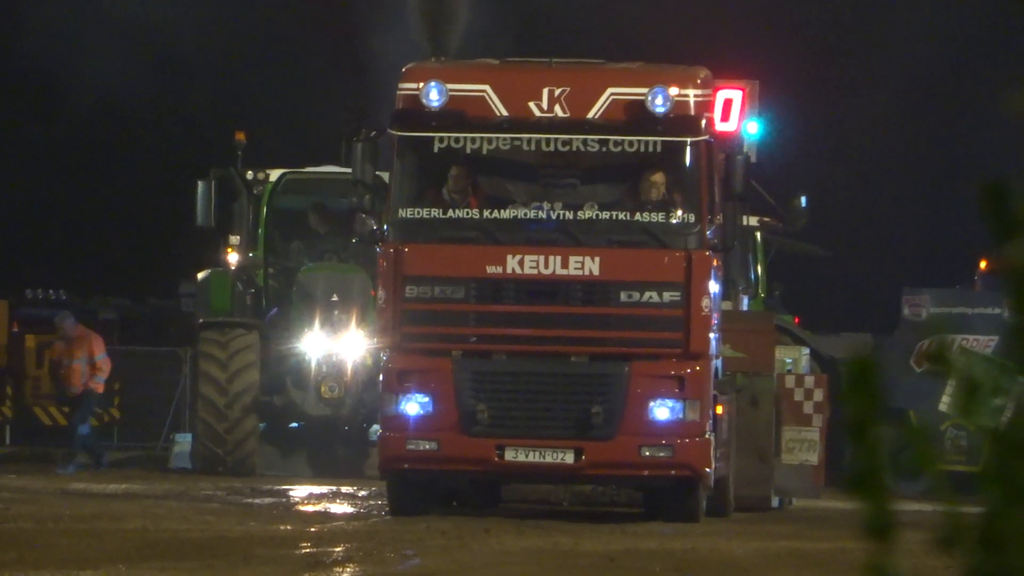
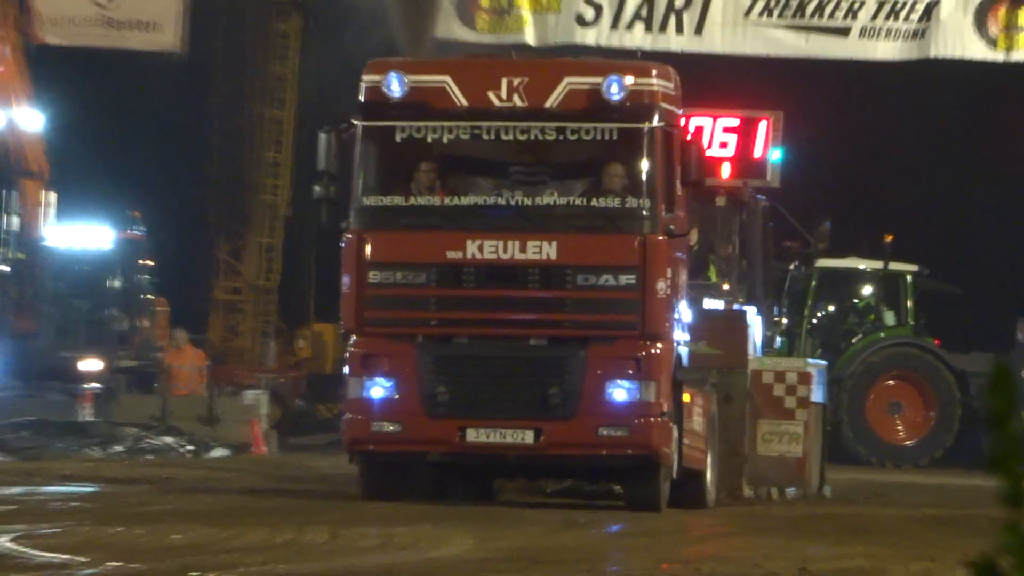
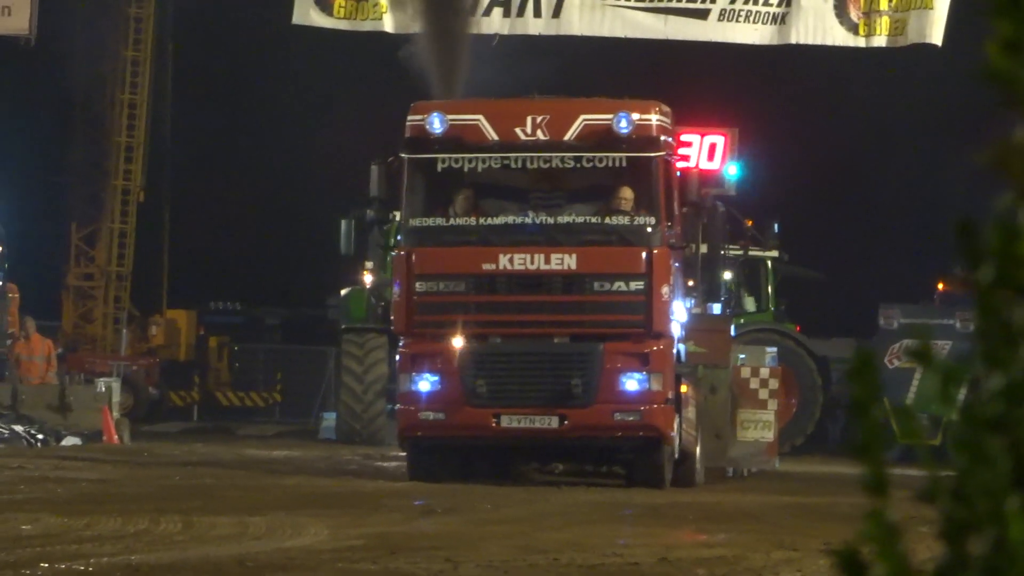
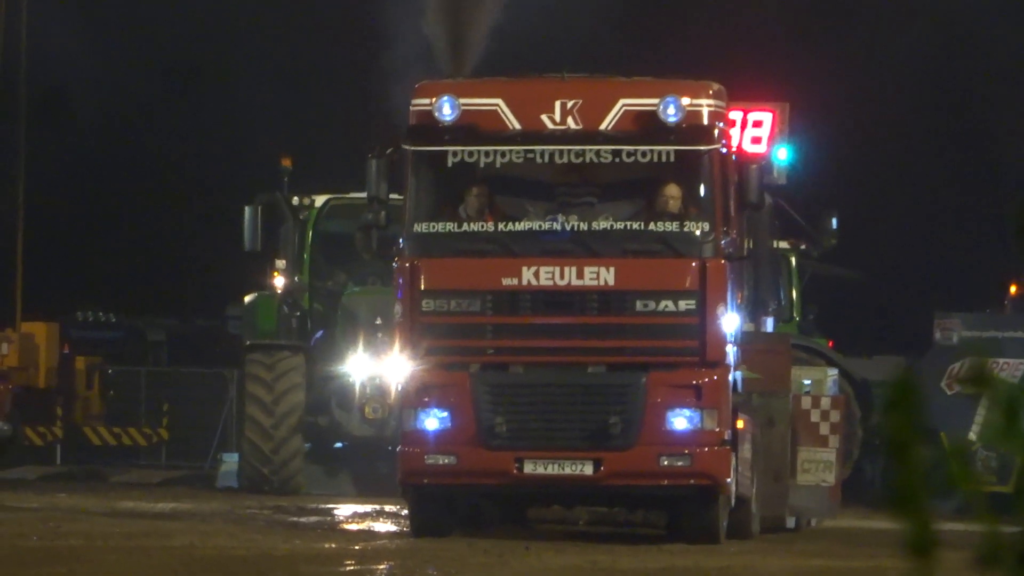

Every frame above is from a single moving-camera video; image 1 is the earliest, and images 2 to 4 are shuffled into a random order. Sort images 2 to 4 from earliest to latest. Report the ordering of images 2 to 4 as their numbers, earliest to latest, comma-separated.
4, 3, 2
